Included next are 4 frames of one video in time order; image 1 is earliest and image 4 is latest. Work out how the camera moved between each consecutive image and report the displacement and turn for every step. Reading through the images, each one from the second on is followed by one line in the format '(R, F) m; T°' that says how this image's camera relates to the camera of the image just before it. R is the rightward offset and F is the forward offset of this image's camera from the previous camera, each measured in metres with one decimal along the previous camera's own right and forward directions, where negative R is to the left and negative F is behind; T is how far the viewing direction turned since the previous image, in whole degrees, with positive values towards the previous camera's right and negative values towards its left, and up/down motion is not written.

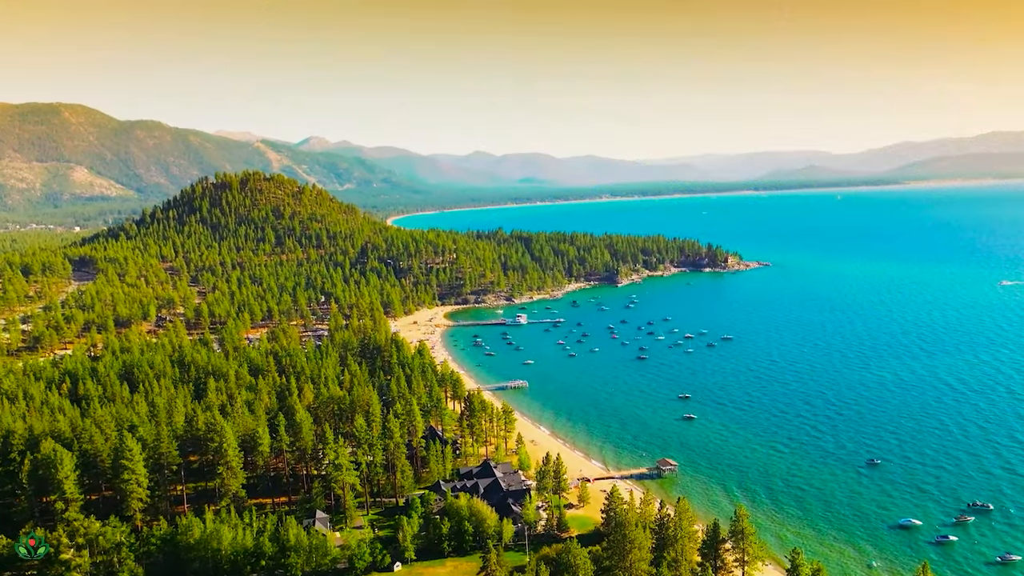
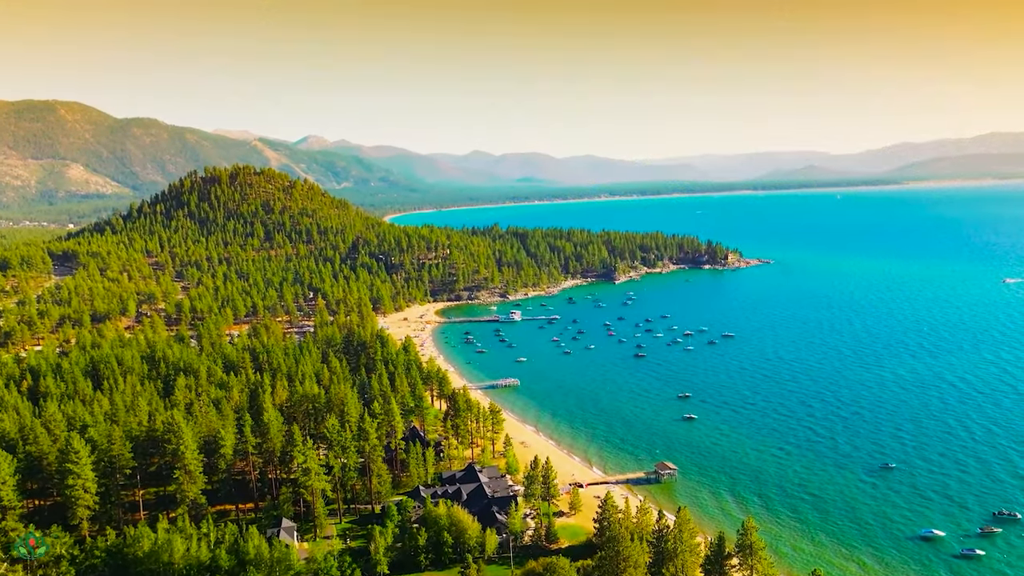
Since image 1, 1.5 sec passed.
(+1.4, +5.9) m; 0°
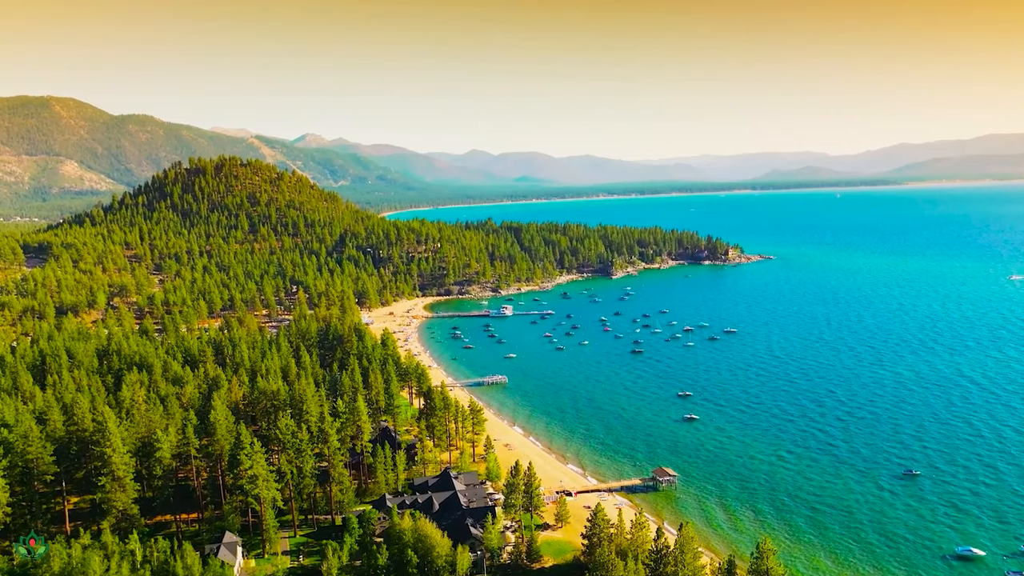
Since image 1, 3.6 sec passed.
(+1.9, +8.2) m; 0°
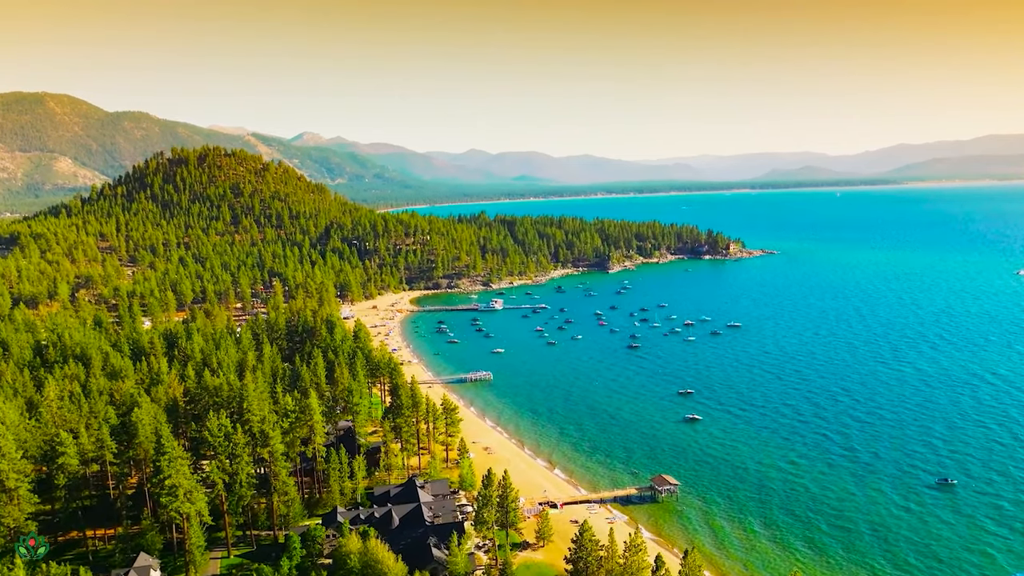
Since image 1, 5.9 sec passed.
(+2.1, +9.1) m; 0°
